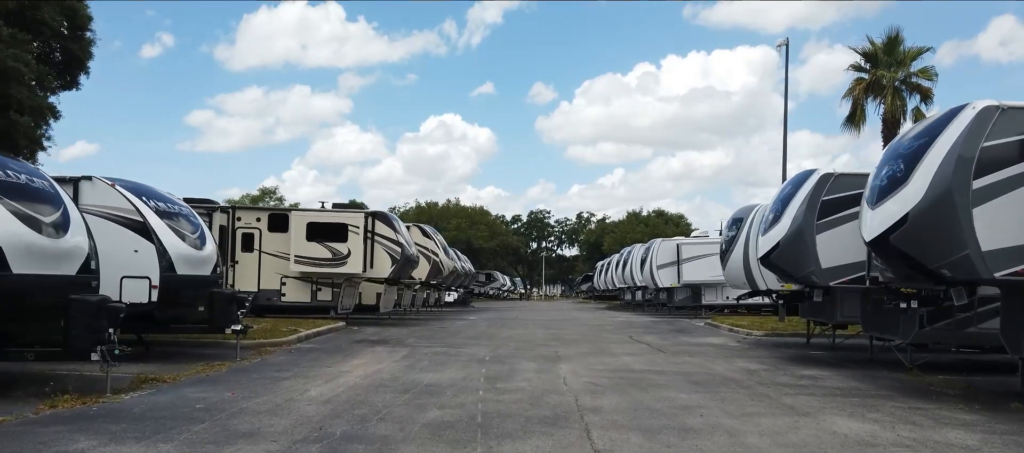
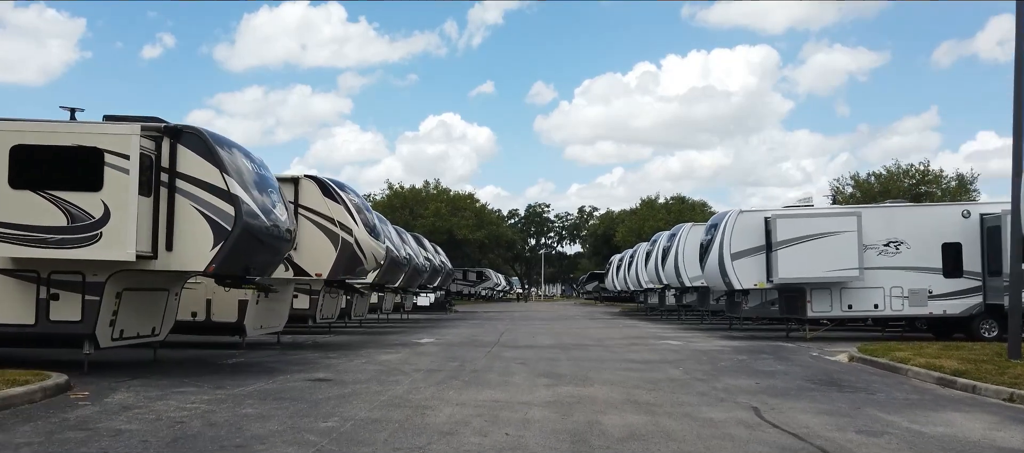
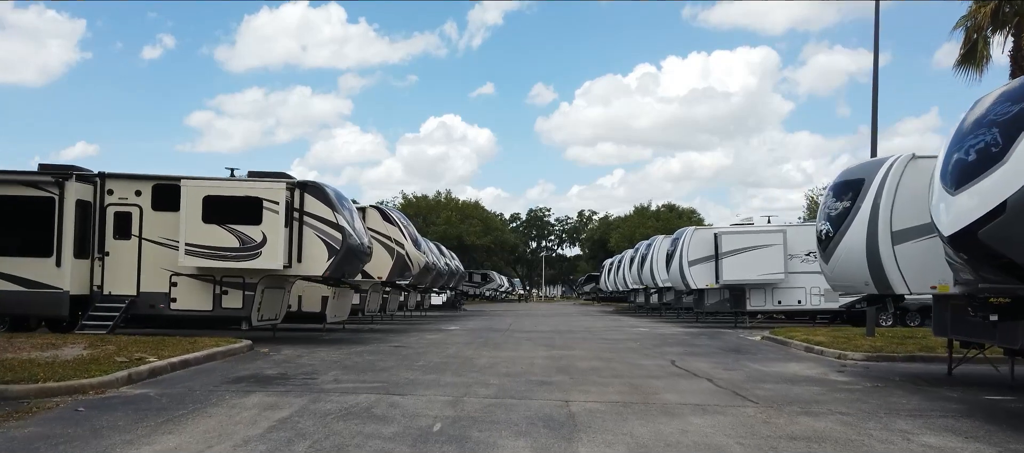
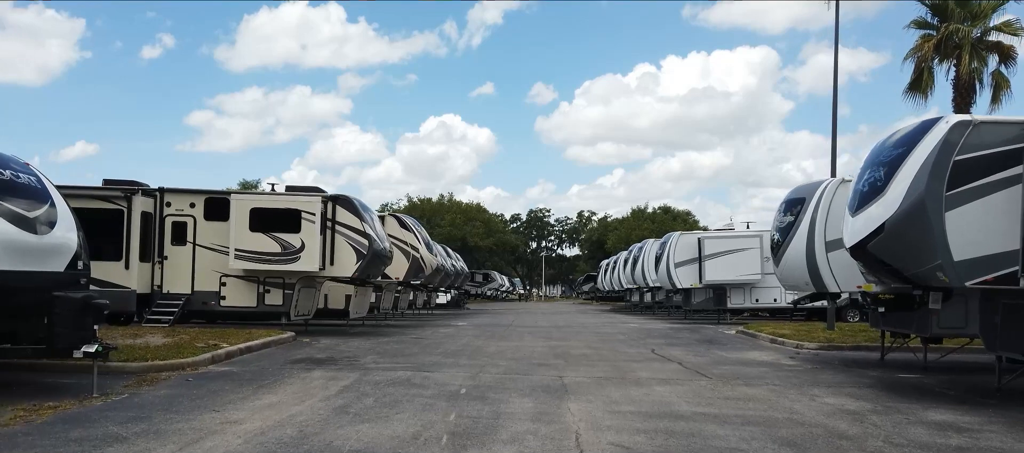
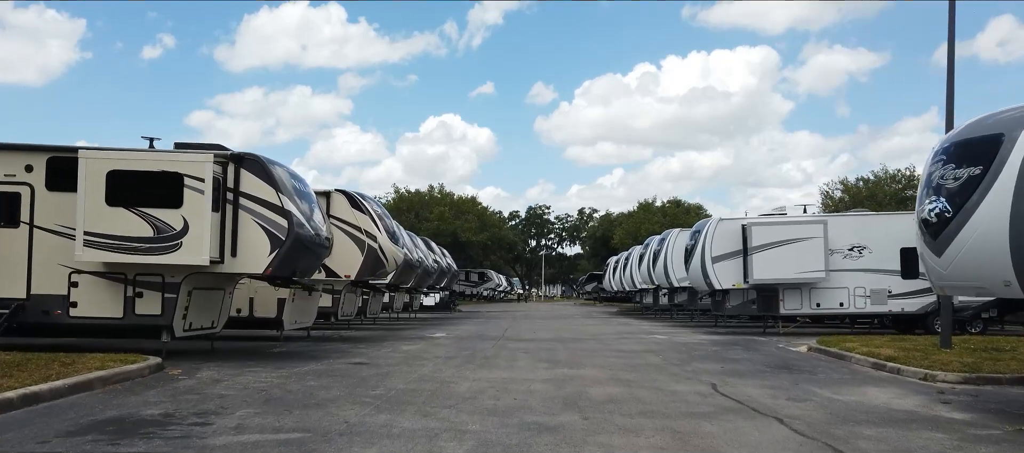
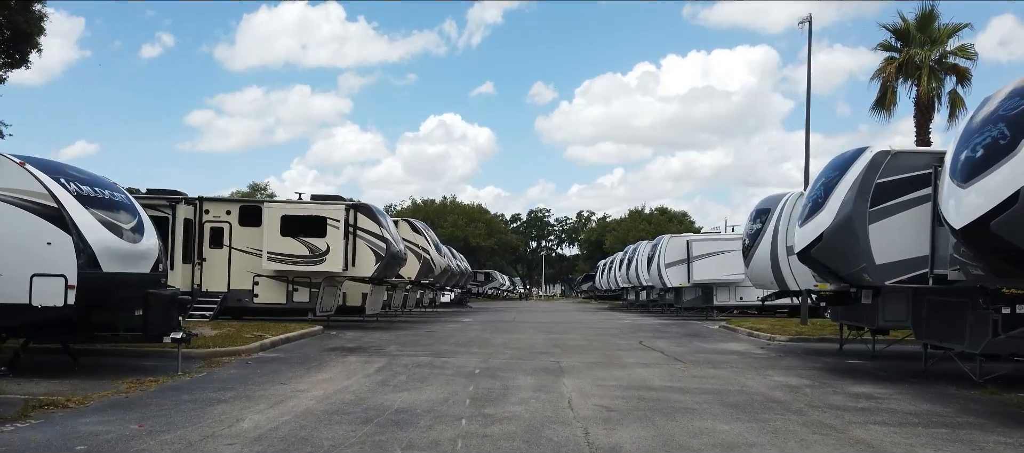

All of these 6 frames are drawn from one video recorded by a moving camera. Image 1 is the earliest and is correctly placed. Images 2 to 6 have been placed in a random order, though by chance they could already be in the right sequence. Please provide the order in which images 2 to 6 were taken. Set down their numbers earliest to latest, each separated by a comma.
6, 4, 3, 5, 2
